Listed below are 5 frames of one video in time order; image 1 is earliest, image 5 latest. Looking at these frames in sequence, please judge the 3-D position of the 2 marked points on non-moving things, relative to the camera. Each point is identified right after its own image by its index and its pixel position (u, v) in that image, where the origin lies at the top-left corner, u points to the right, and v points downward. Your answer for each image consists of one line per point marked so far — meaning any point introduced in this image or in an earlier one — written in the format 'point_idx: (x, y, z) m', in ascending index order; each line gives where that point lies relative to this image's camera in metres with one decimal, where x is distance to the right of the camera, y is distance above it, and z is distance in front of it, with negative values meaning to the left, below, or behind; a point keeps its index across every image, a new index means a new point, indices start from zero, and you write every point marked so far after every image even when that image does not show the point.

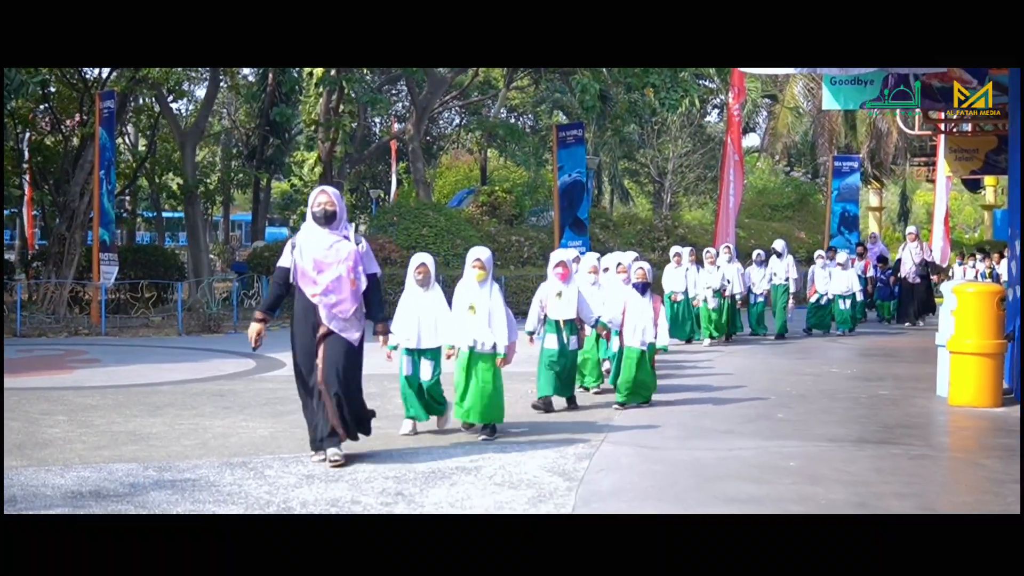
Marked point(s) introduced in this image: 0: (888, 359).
0: (+5.1, -1.0, +18.1) m
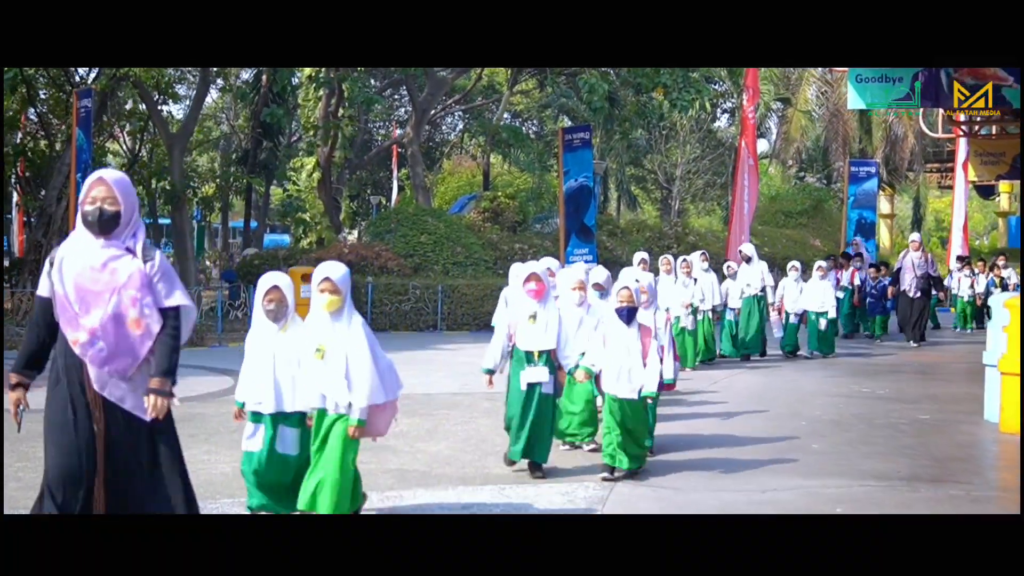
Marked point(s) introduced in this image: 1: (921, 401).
0: (+5.1, -1.1, +16.8) m
1: (+4.2, -1.2, +13.6) m
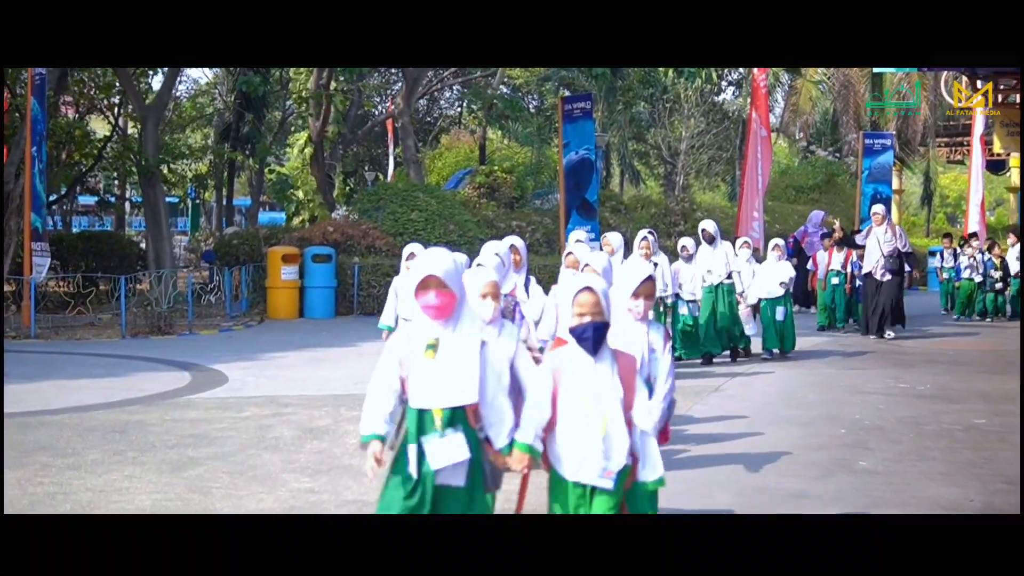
0: (+5.0, -0.9, +15.2) m
1: (+4.1, -1.0, +12.1) m
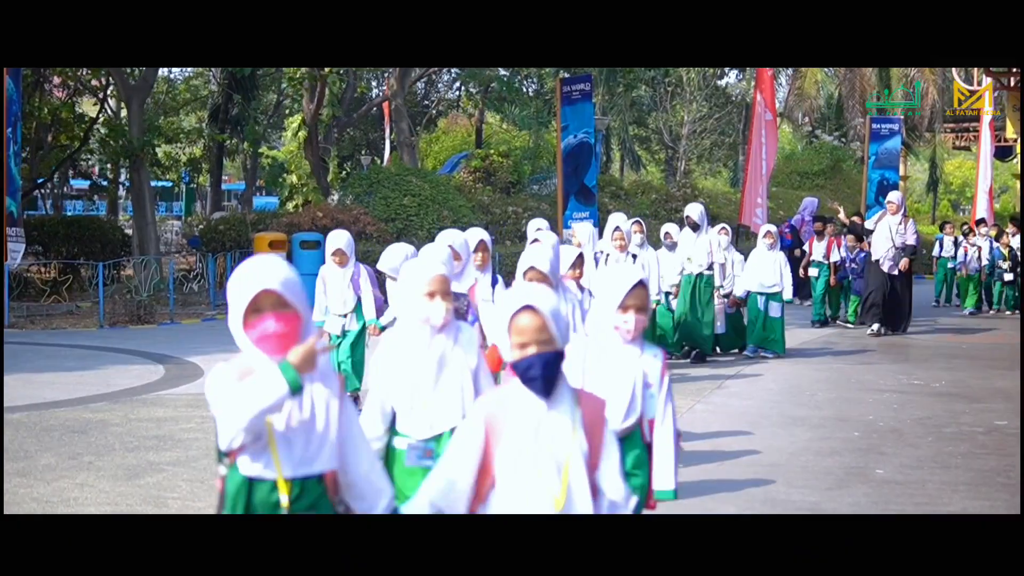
0: (+4.9, -0.8, +14.5) m
1: (+4.1, -0.9, +11.3) m
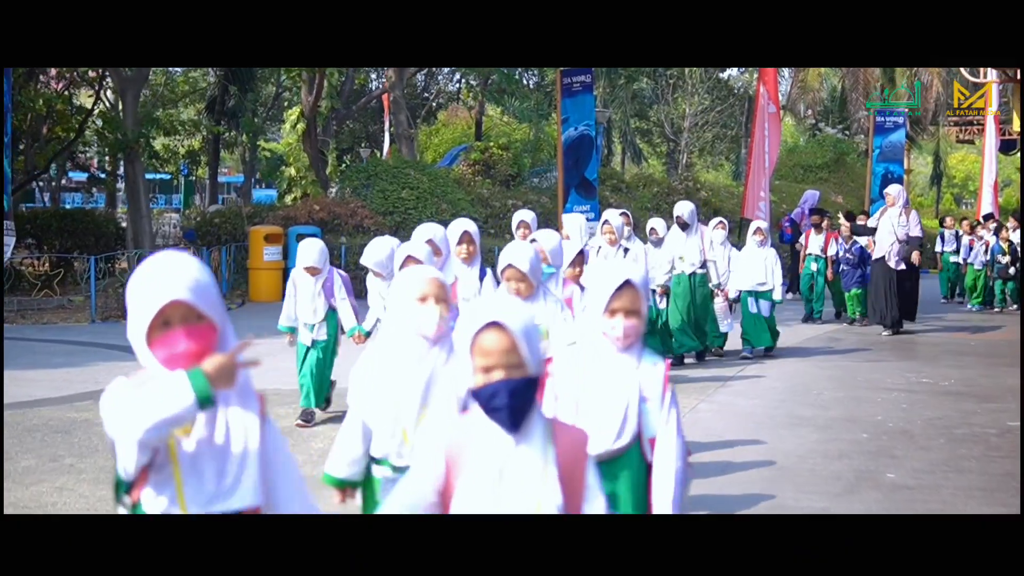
0: (+4.9, -0.7, +14.2) m
1: (+4.0, -0.9, +11.0) m
